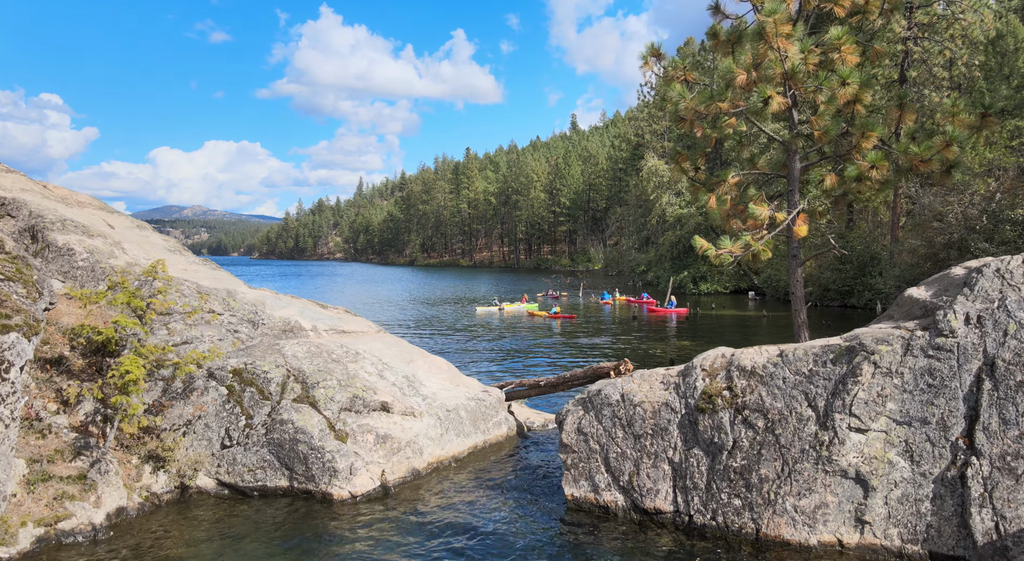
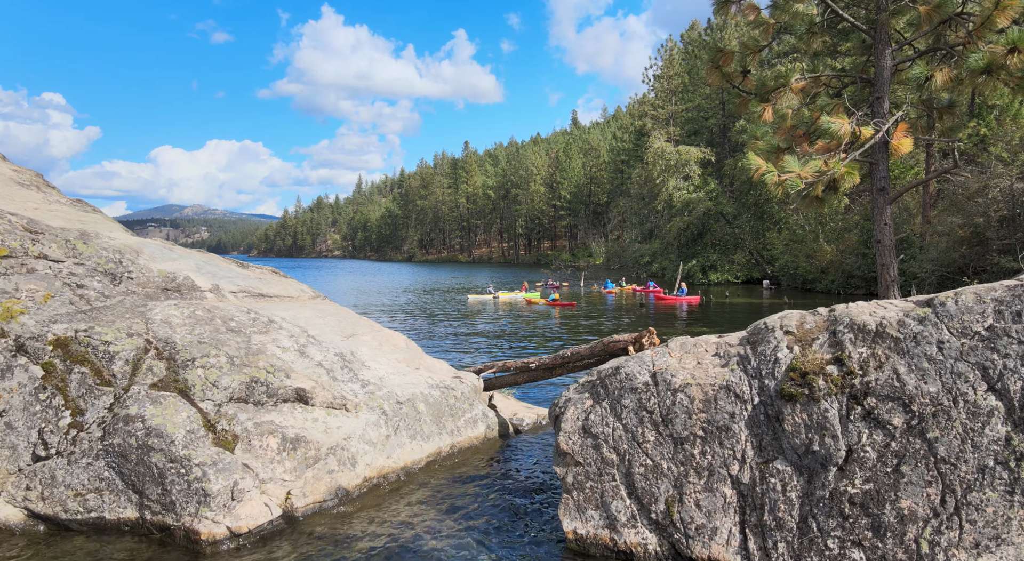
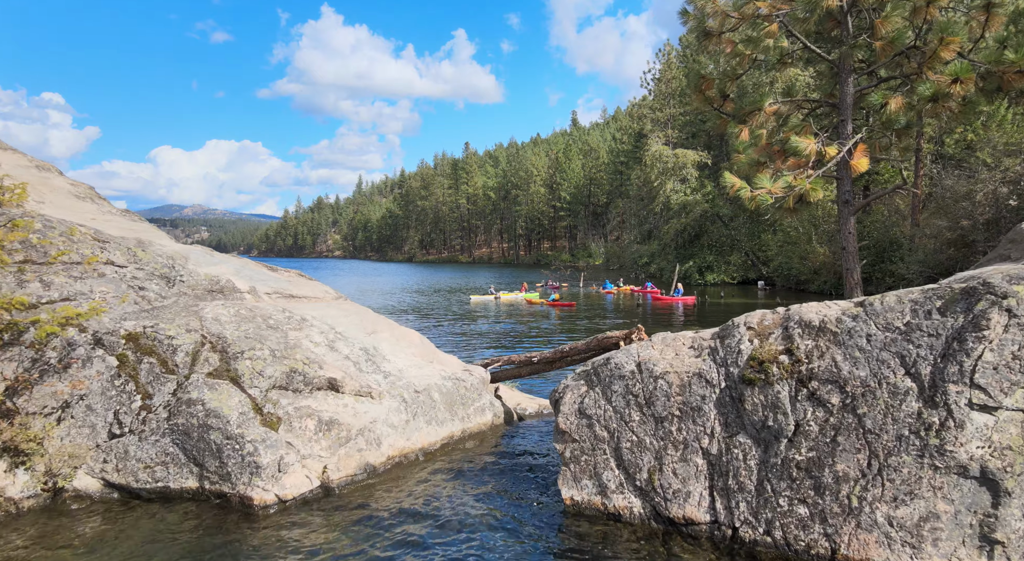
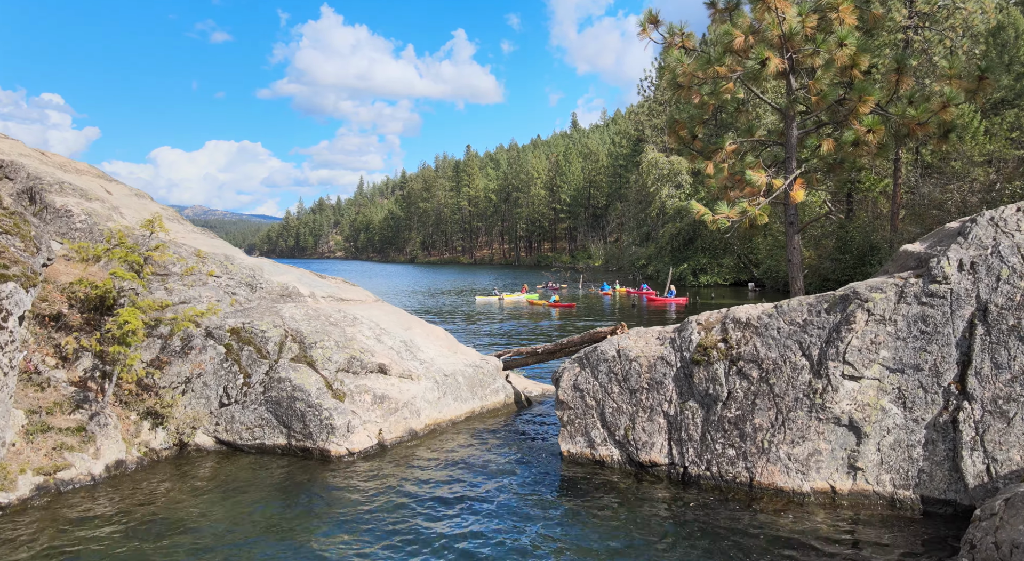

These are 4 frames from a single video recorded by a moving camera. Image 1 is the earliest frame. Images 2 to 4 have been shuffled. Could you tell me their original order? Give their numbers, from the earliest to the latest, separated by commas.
4, 3, 2
